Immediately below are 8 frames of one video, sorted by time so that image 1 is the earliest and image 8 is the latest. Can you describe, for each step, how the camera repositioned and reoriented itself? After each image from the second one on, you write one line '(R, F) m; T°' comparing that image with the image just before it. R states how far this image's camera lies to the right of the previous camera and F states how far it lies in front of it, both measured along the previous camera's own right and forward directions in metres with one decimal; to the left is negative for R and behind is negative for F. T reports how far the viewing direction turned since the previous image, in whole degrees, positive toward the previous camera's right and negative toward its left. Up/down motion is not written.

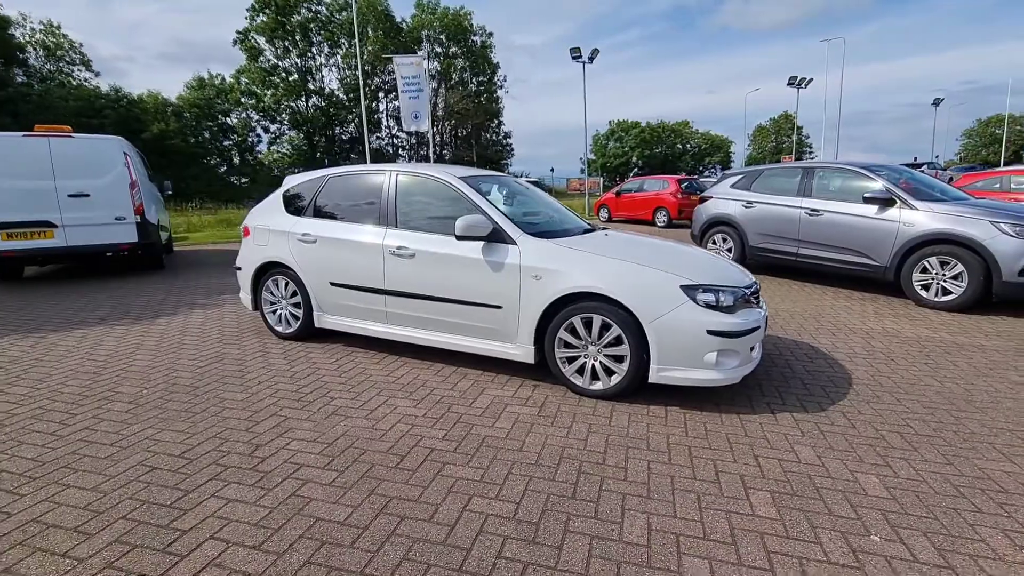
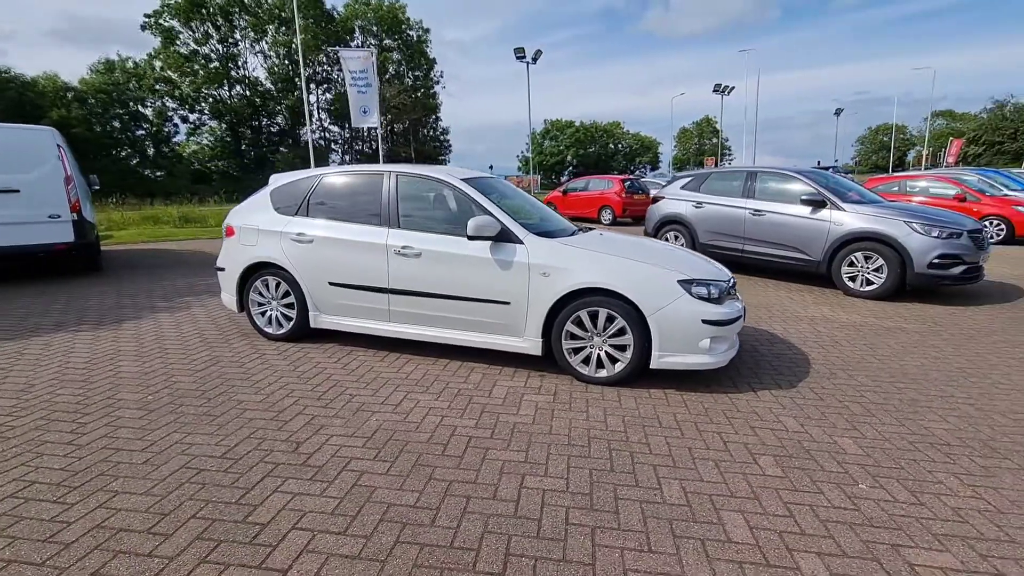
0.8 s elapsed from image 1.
(-0.6, -0.2) m; +7°
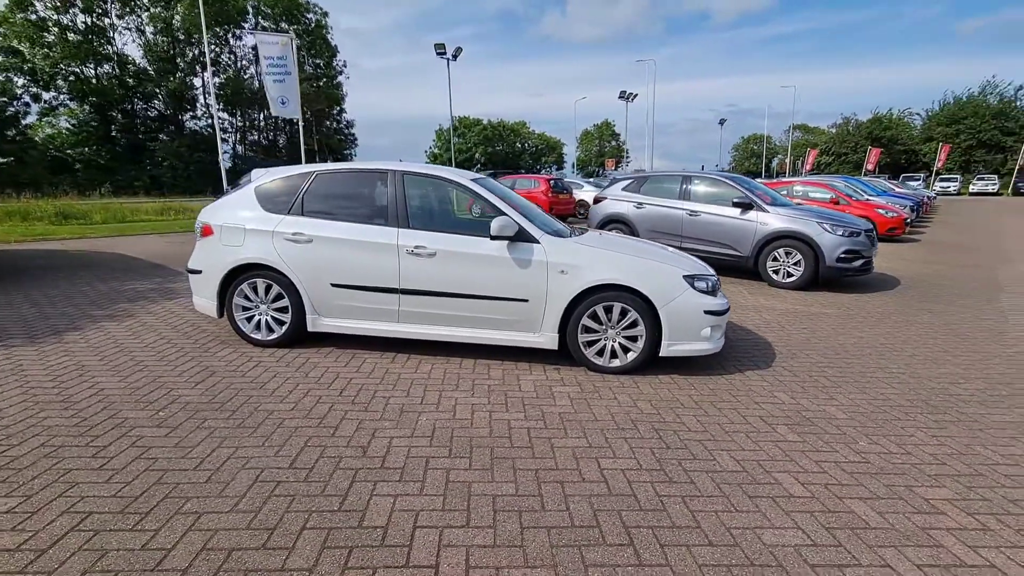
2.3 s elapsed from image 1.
(-1.0, -0.1) m; +11°
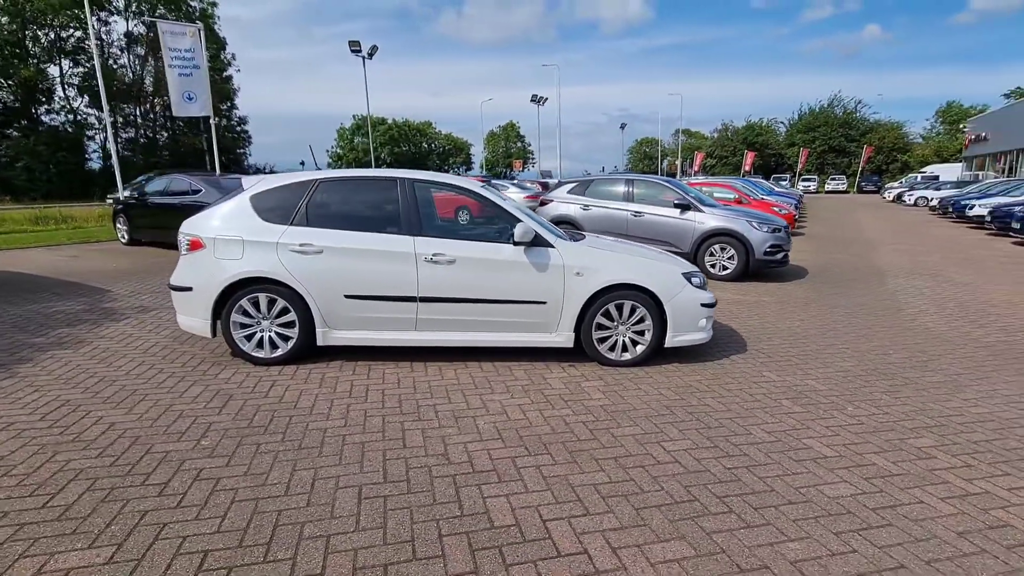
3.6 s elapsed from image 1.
(-1.0, -0.1) m; +11°
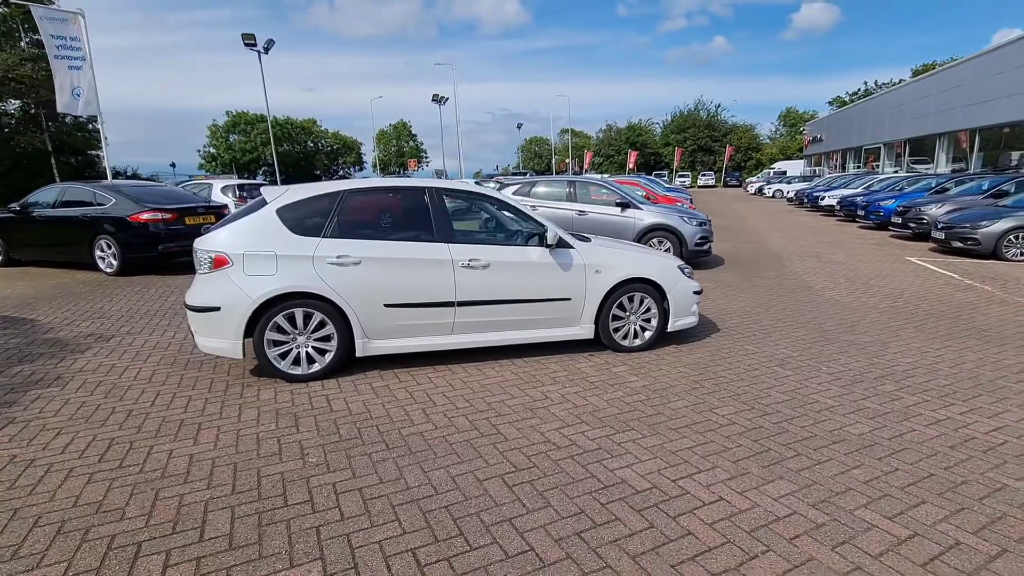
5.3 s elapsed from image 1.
(-1.3, -0.2) m; +12°
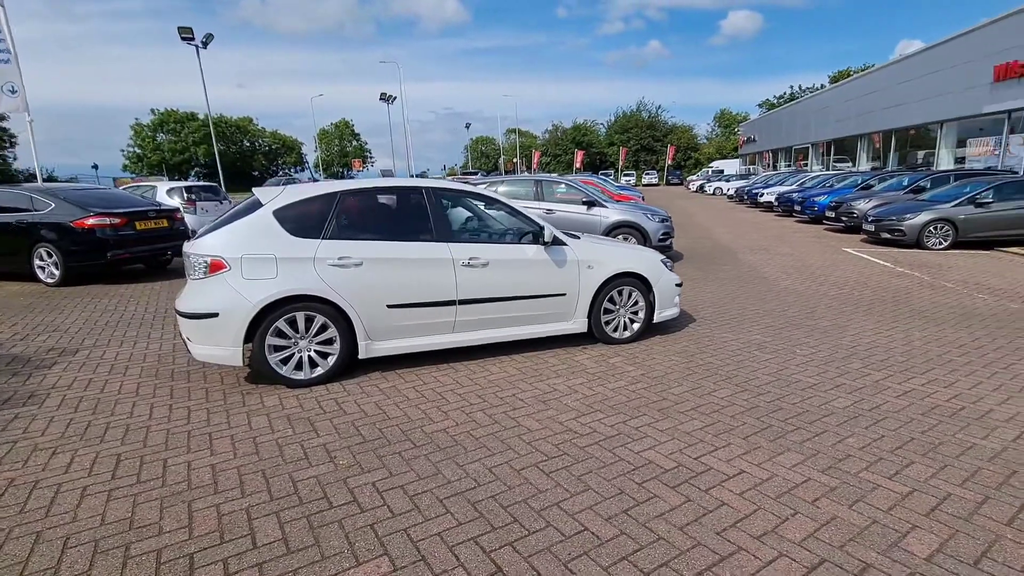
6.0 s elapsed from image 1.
(-0.5, -0.1) m; +6°
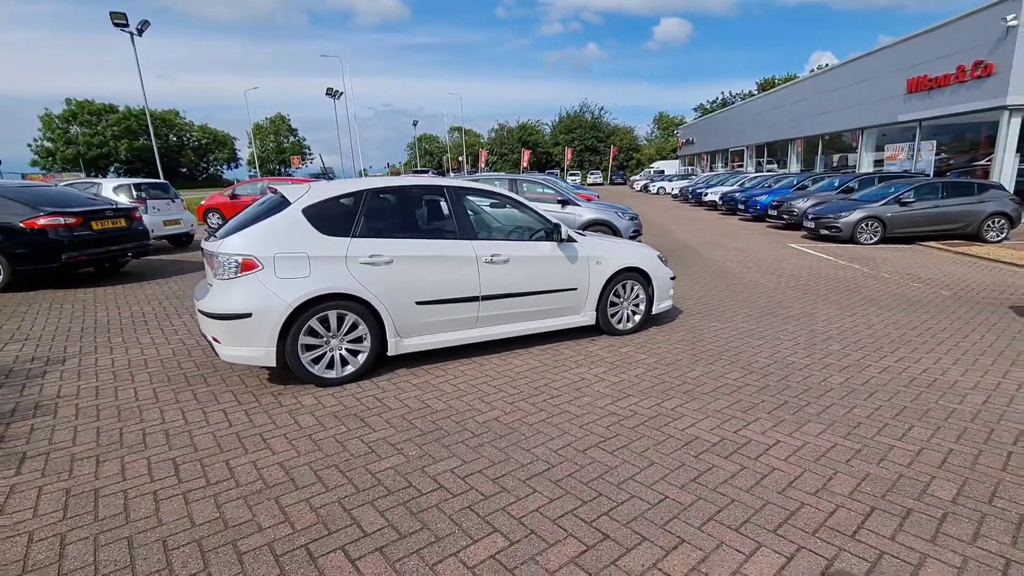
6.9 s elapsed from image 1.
(-0.8, -0.1) m; +6°
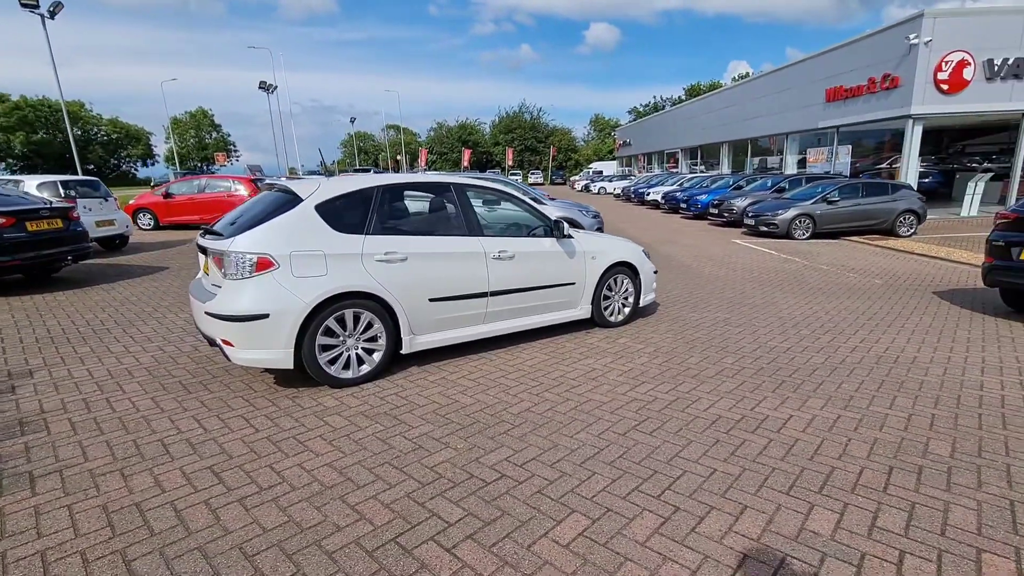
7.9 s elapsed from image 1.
(-0.7, -0.1) m; +7°
